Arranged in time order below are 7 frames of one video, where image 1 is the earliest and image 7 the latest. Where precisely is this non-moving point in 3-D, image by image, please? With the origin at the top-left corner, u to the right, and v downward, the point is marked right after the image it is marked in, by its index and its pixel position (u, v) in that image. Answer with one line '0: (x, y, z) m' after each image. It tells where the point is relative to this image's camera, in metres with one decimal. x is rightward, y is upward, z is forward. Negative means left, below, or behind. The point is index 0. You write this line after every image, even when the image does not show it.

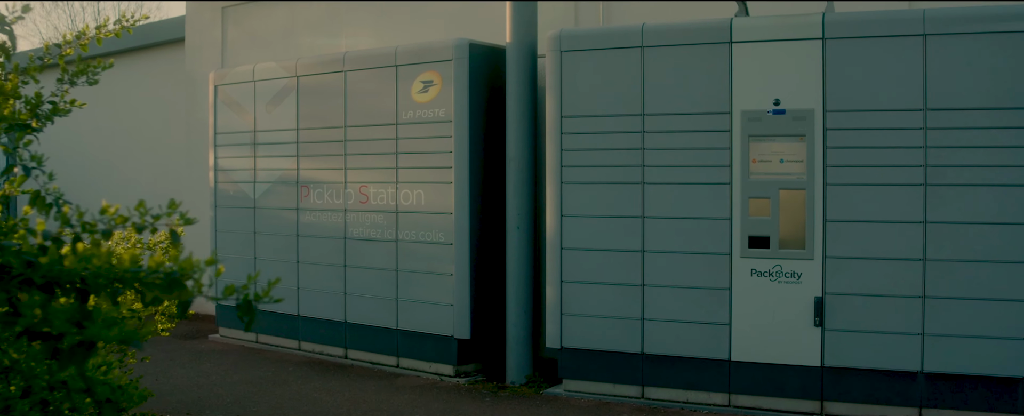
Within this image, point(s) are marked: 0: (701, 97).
0: (+1.4, +0.8, +5.0) m
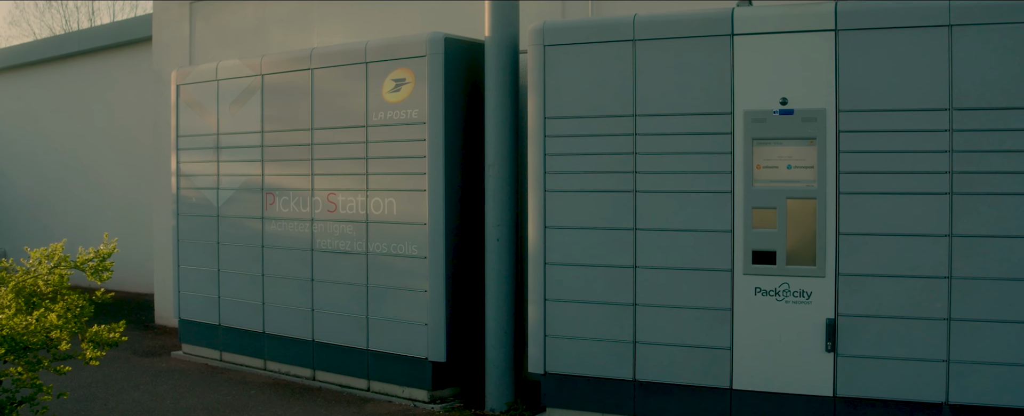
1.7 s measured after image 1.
0: (+1.2, +0.7, +4.5) m
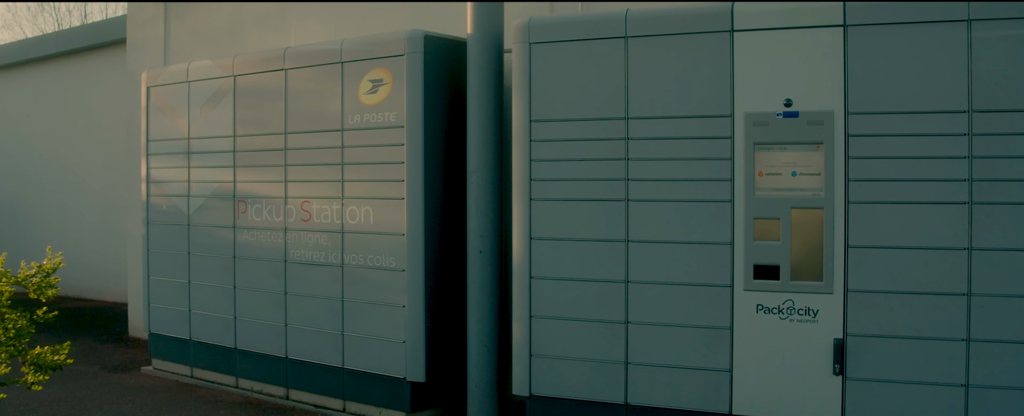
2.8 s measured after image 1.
0: (+1.1, +0.7, +4.1) m
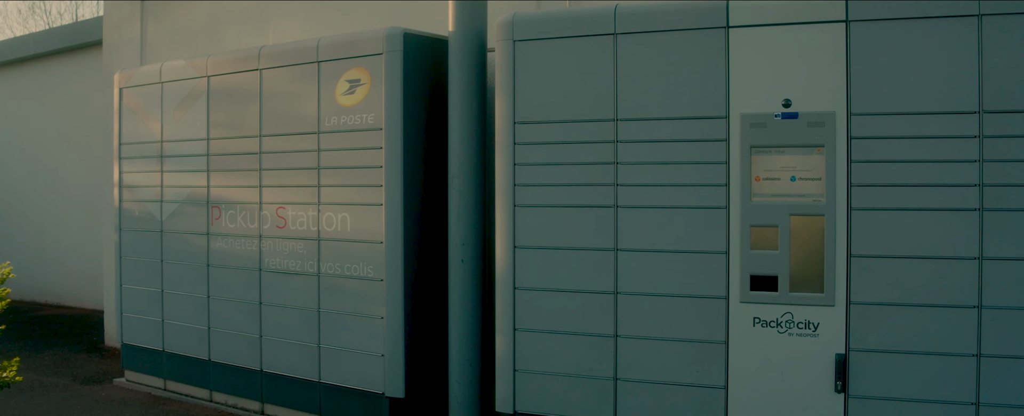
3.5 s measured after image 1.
0: (+1.0, +0.6, +3.9) m
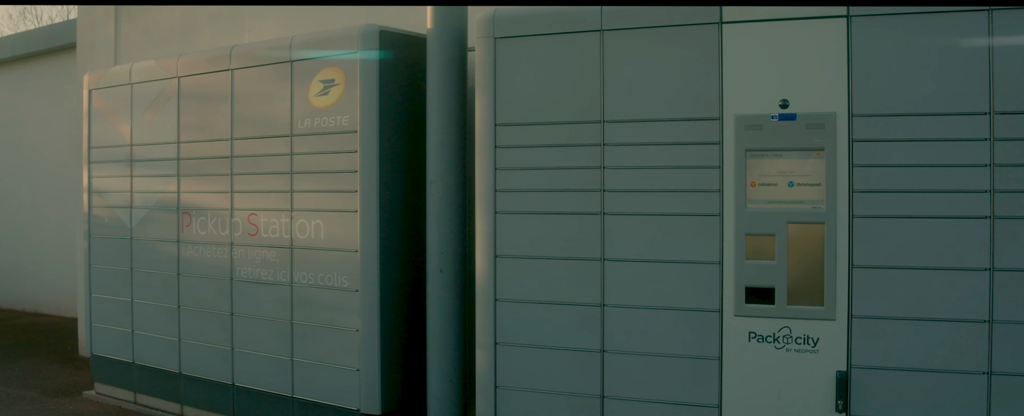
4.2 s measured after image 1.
0: (+0.9, +0.6, +3.6) m
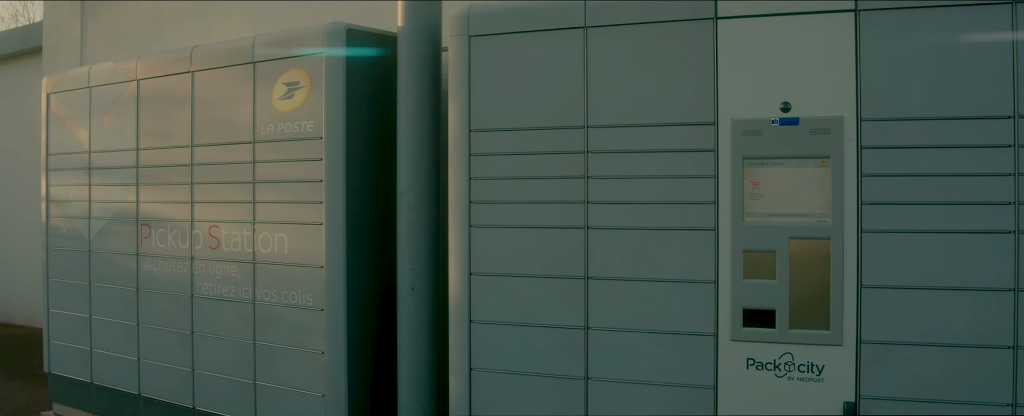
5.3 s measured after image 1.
0: (+0.7, +0.5, +3.3) m
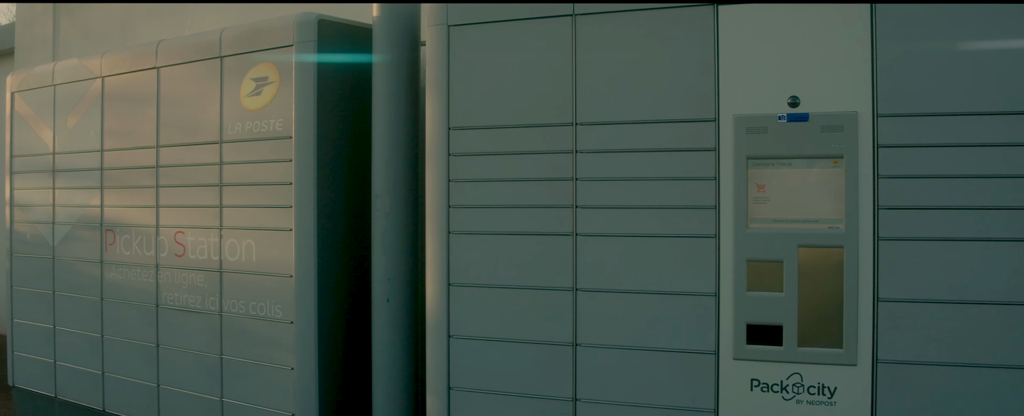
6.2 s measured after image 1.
0: (+0.7, +0.5, +3.0) m
